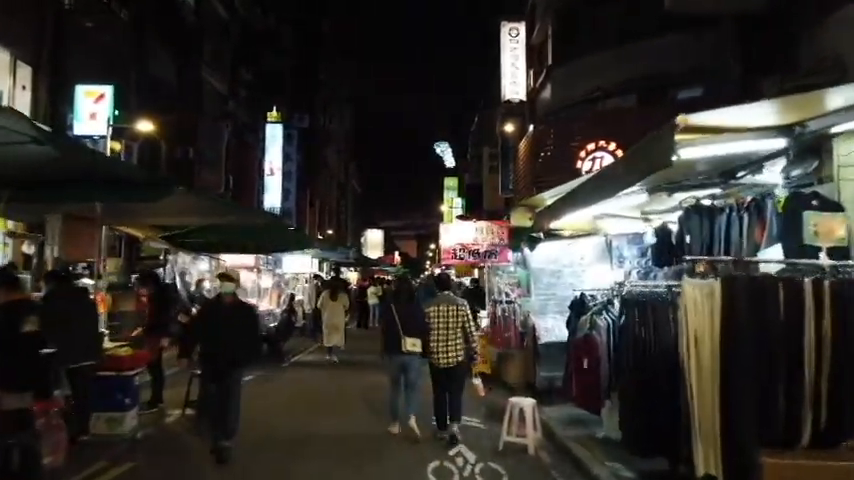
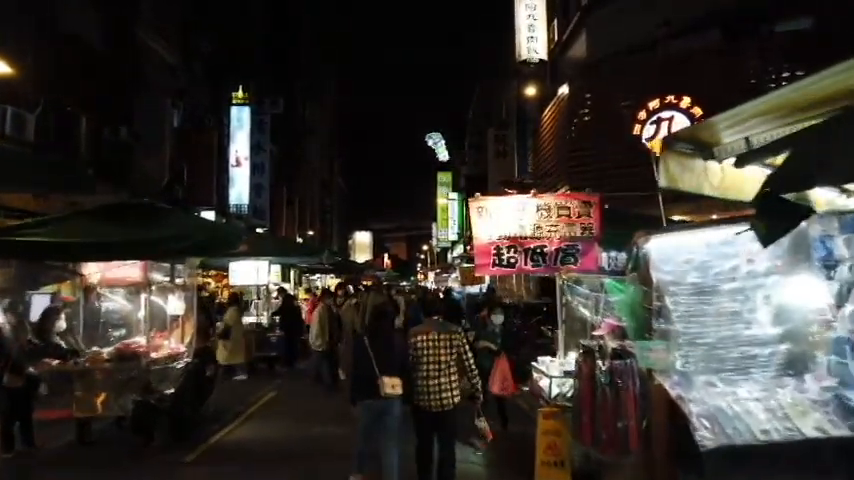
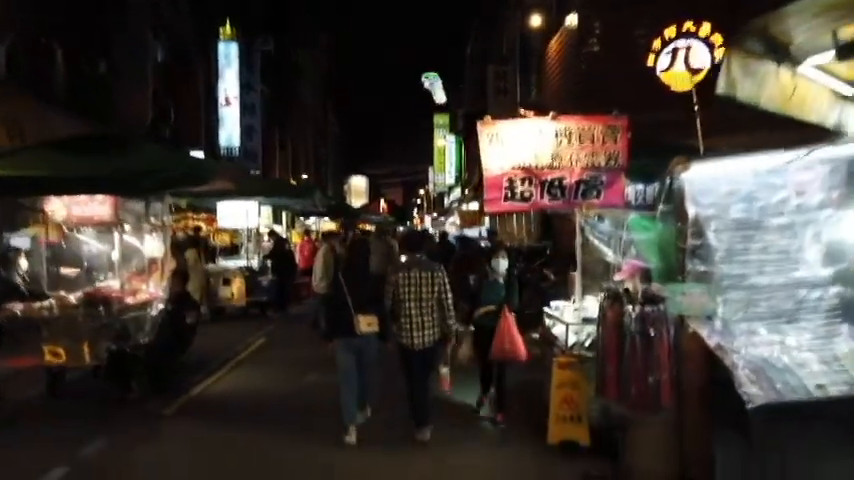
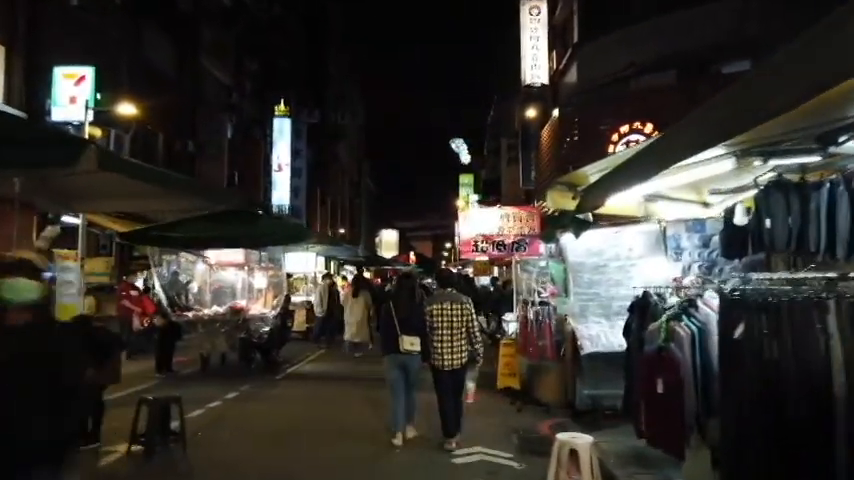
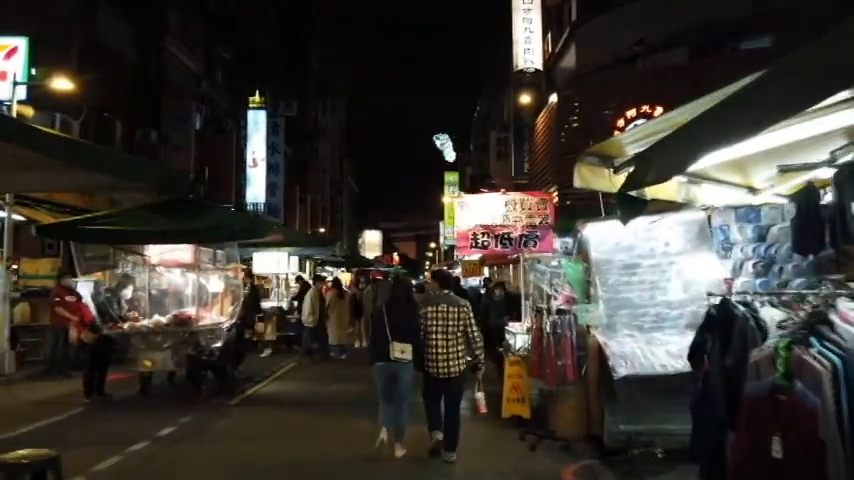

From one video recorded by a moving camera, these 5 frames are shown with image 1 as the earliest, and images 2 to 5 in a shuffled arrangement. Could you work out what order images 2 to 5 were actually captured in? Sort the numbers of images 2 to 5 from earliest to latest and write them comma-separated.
4, 5, 2, 3
